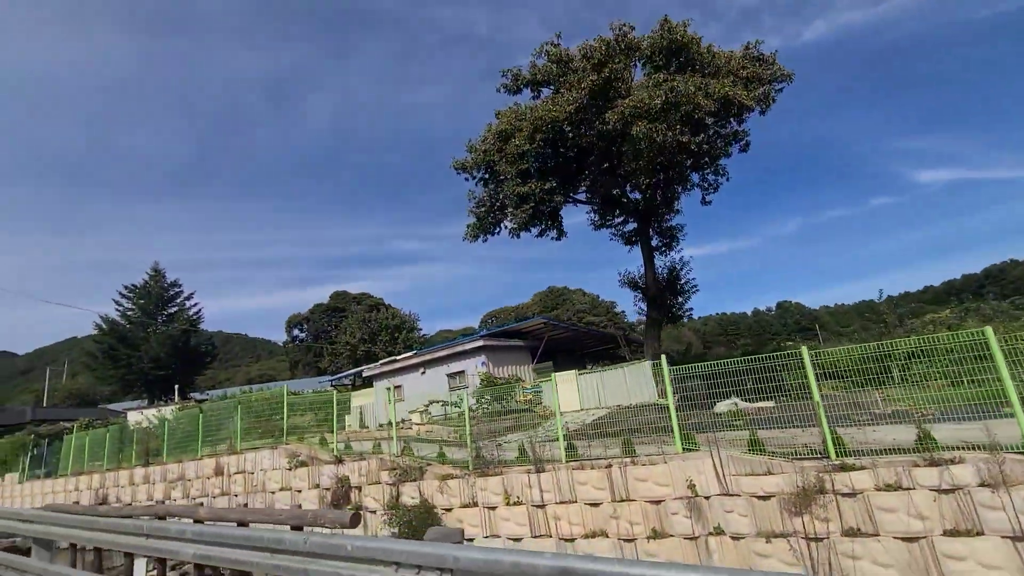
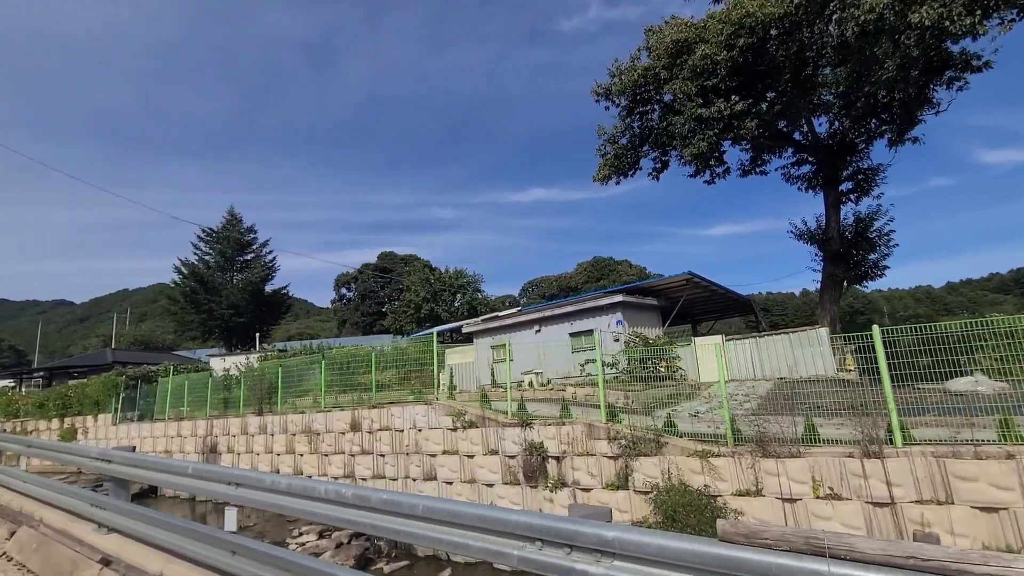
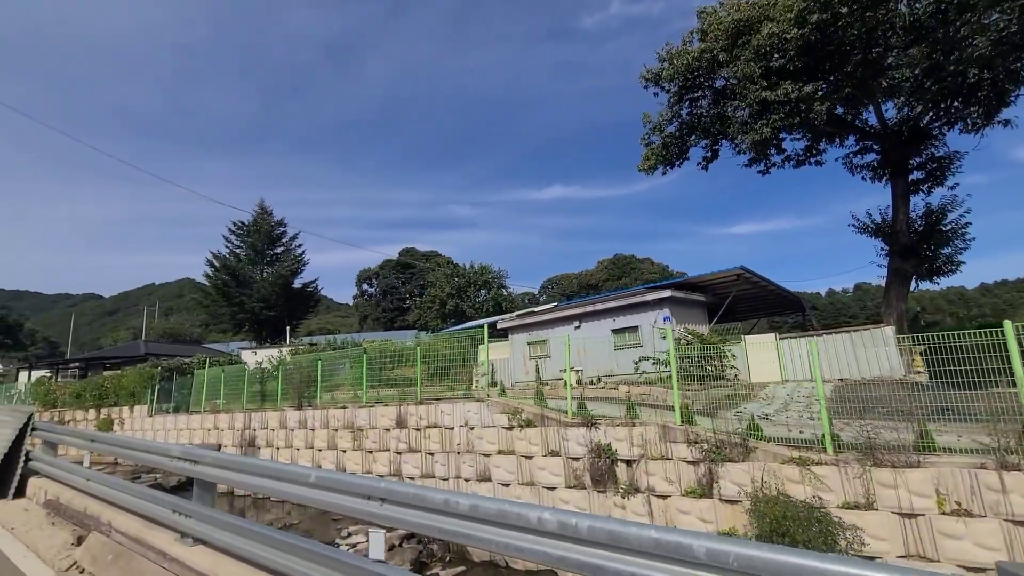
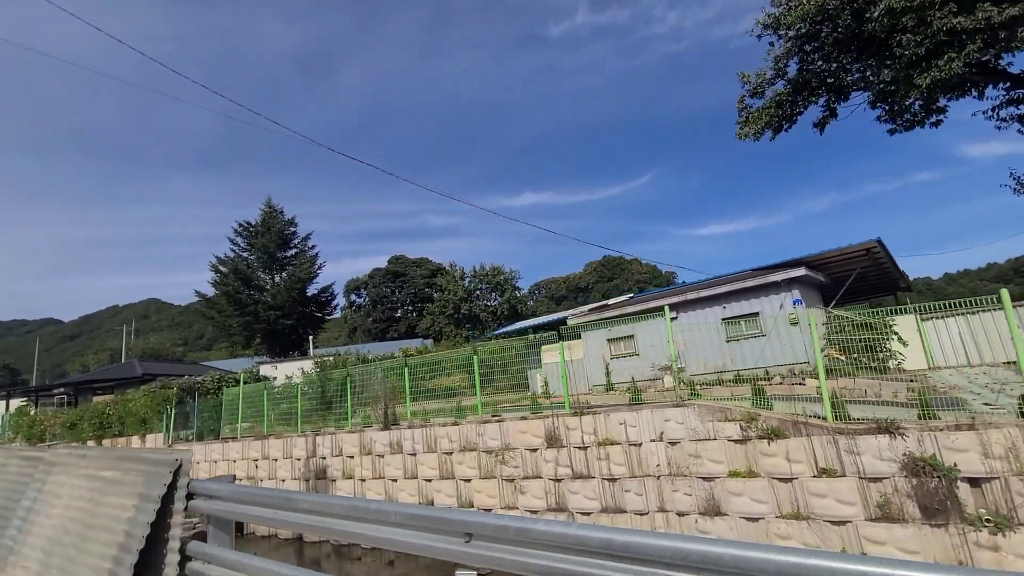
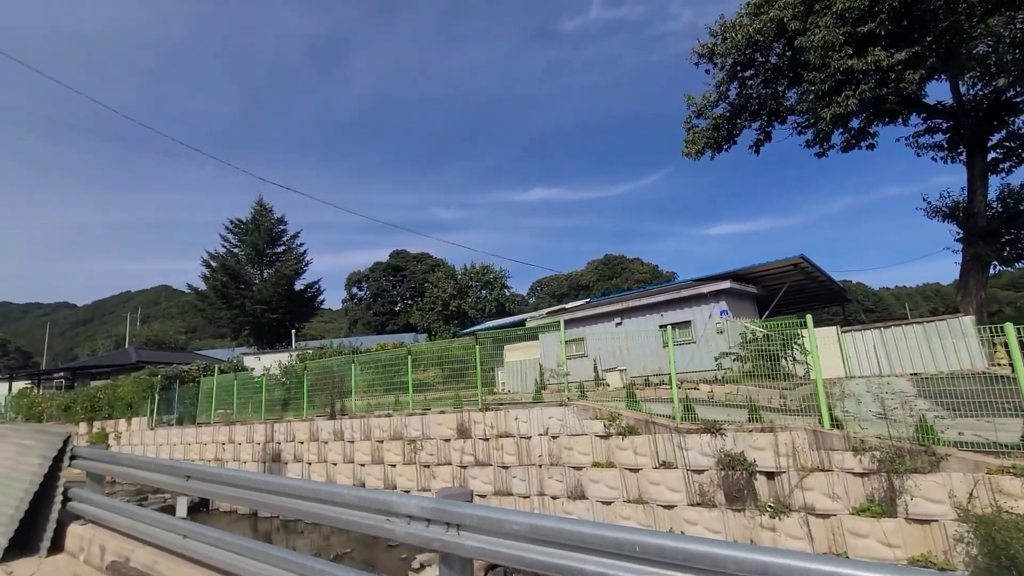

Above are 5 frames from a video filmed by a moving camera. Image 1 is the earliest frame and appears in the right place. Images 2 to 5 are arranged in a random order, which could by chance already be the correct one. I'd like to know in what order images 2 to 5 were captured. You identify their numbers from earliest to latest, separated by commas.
2, 3, 5, 4
